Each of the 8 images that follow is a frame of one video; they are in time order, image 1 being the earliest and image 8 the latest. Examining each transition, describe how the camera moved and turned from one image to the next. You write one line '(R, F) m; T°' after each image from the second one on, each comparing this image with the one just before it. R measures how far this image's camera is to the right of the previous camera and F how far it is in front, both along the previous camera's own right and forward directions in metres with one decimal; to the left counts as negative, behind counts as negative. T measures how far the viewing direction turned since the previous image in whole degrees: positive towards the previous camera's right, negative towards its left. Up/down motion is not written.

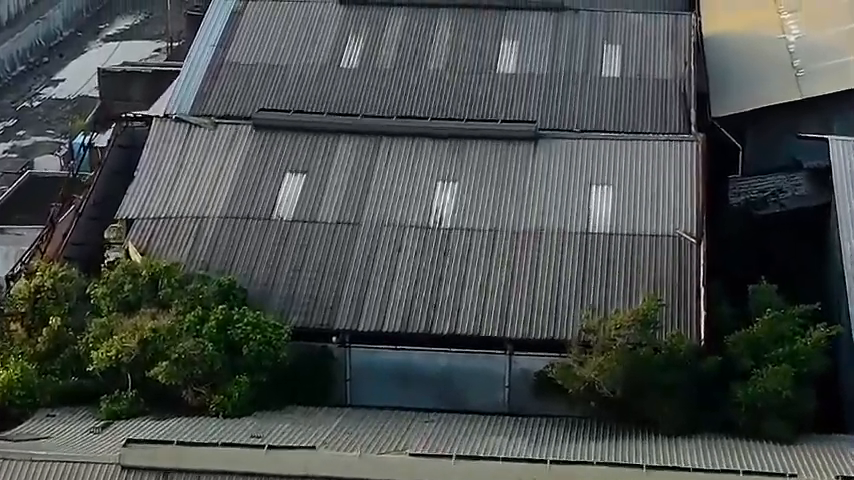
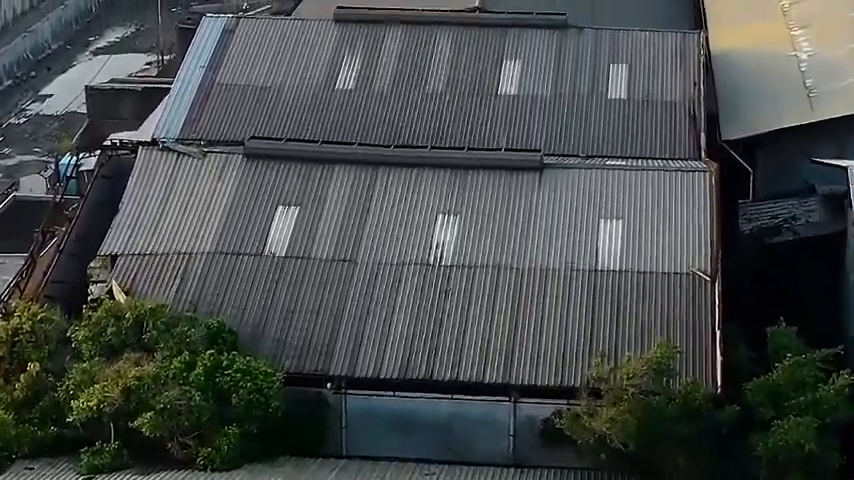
(0.0, +1.1) m; 0°
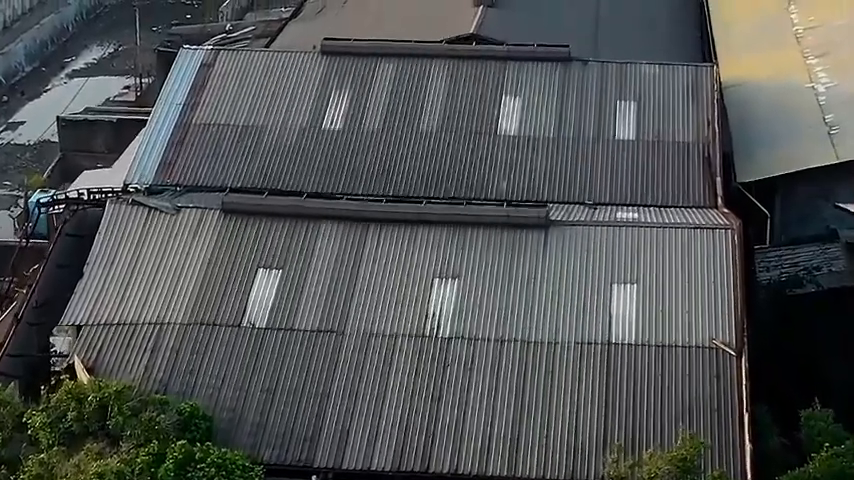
(-0.1, +1.9) m; 0°
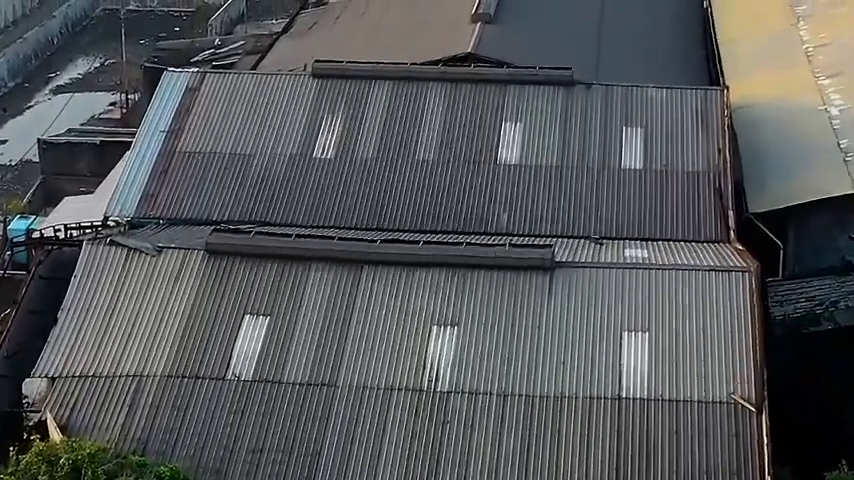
(0.0, +1.2) m; 0°
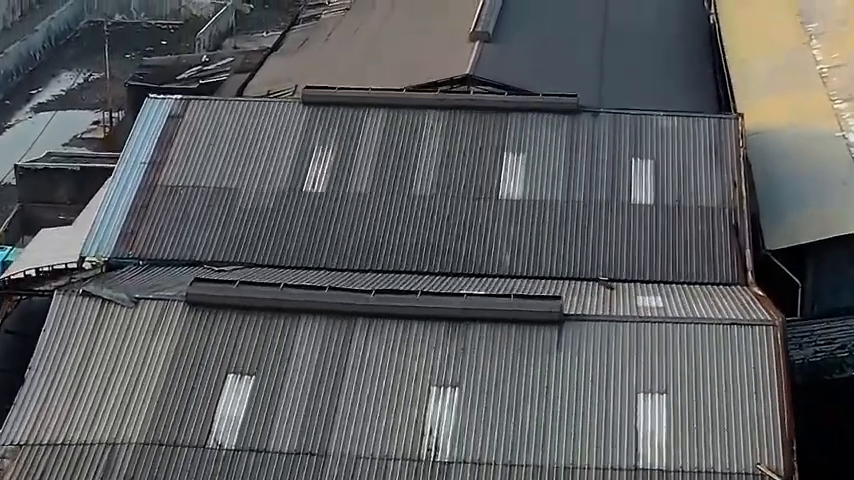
(0.0, +1.4) m; 0°
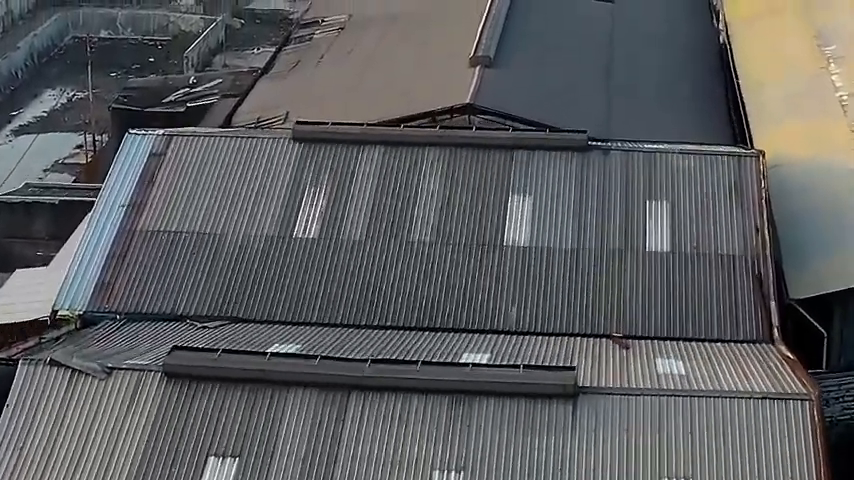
(-0.1, +1.5) m; 0°
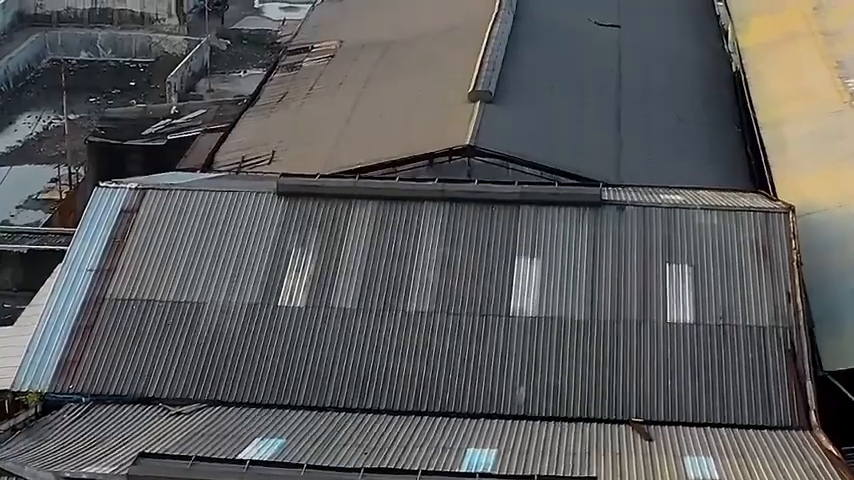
(-0.1, +1.9) m; 0°
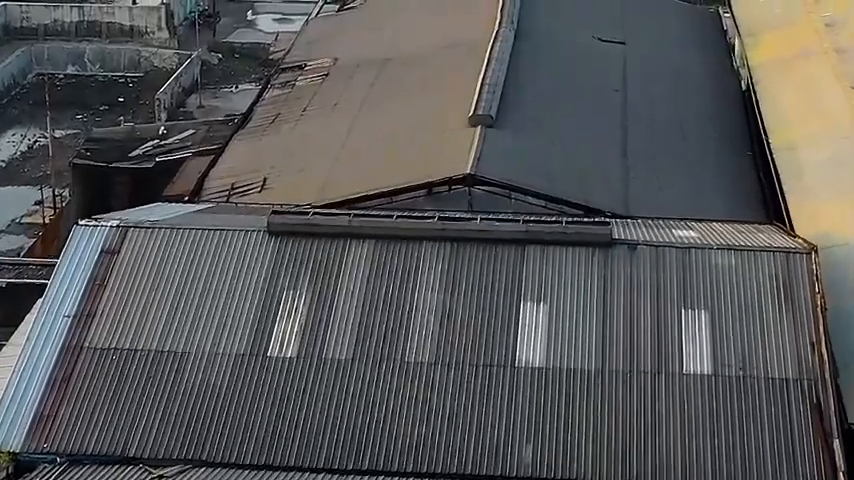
(0.0, +1.2) m; 0°
